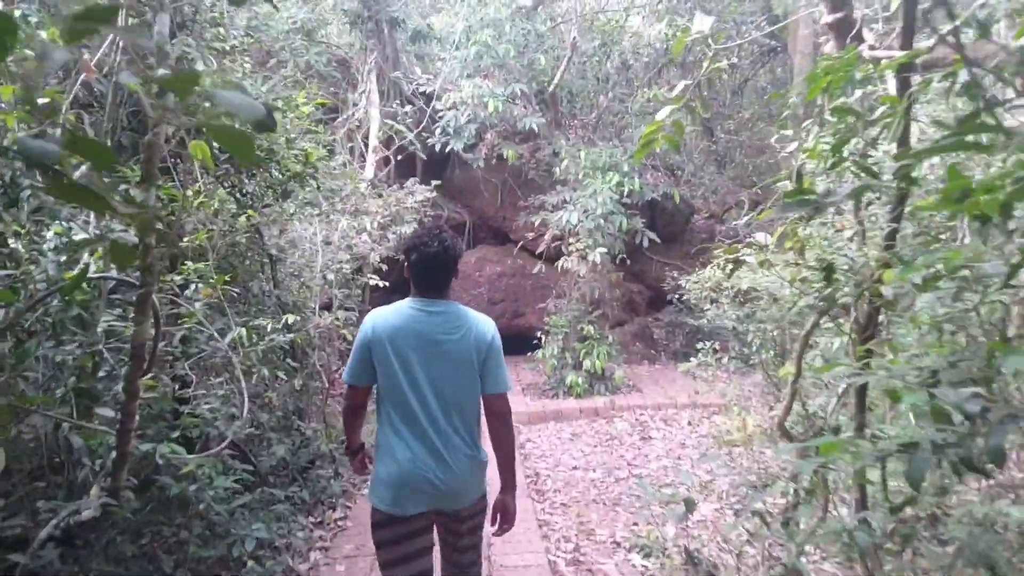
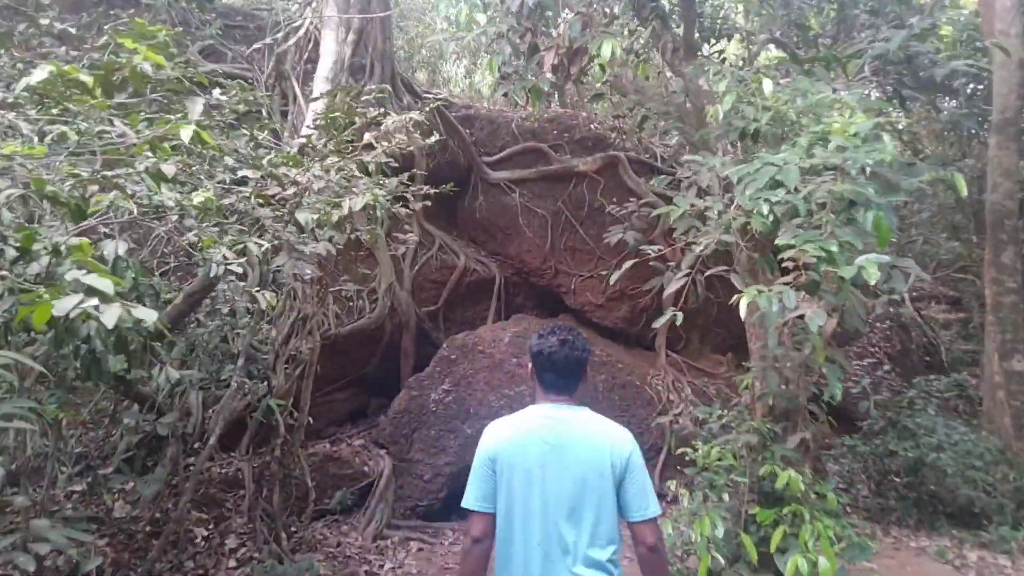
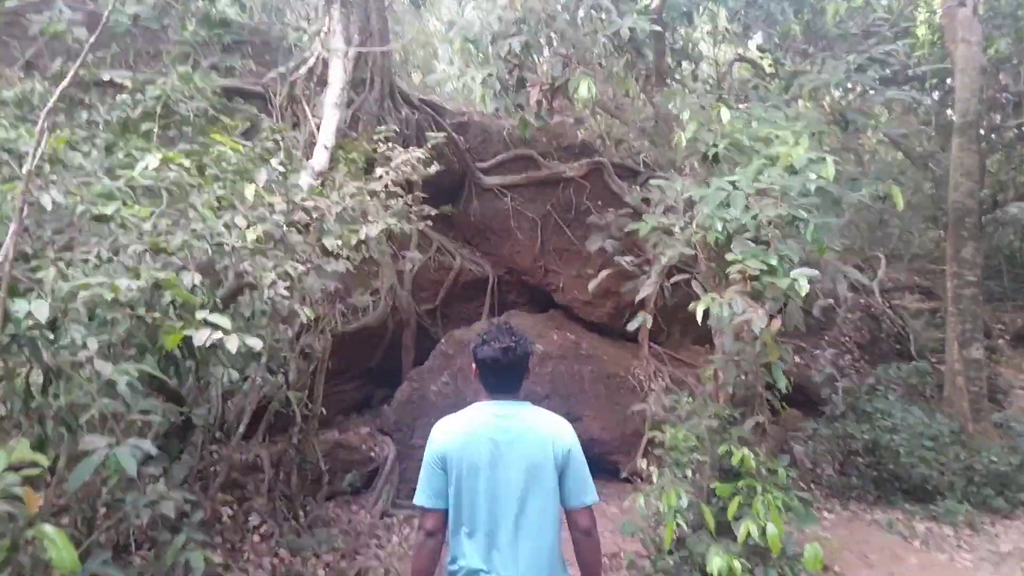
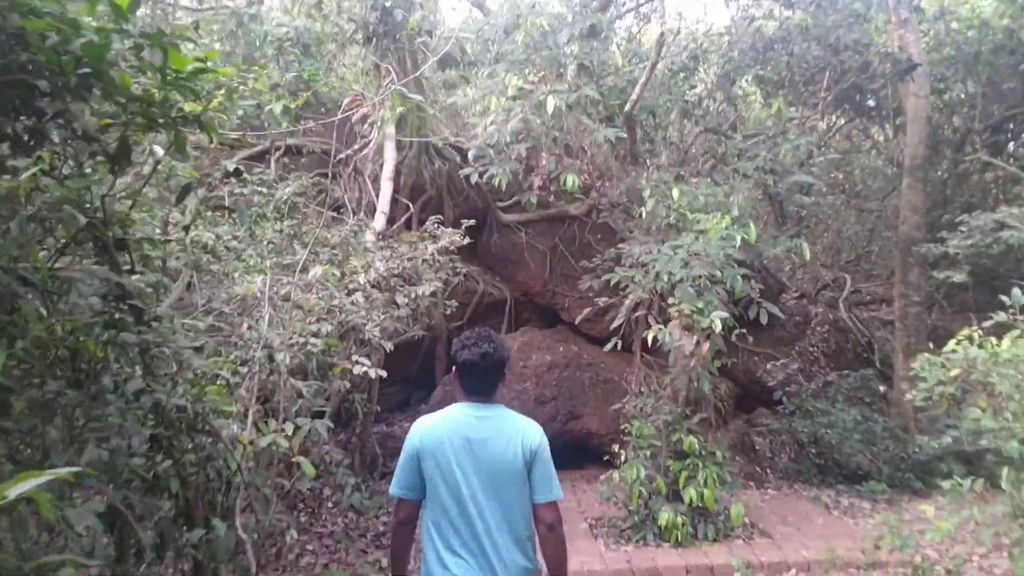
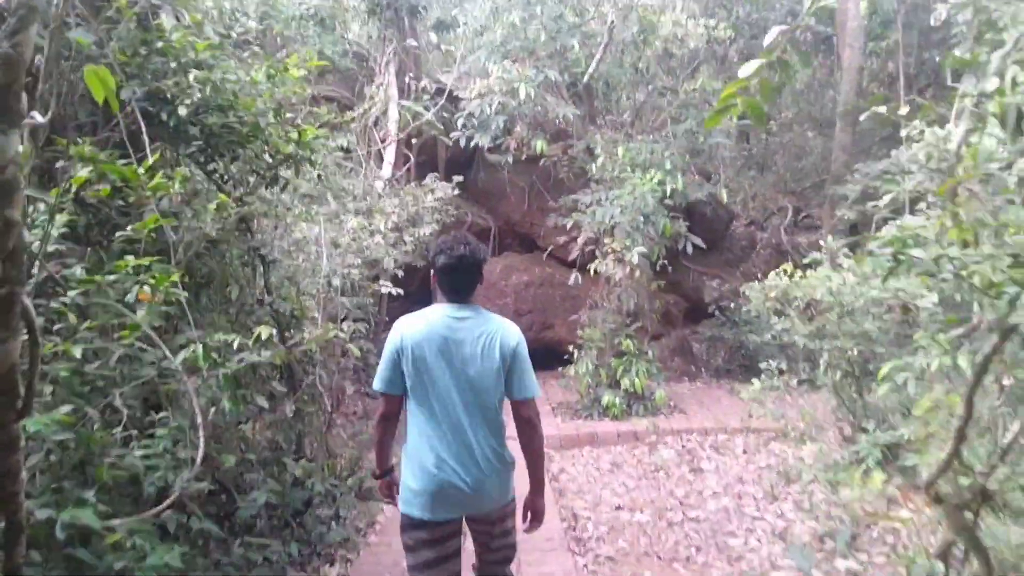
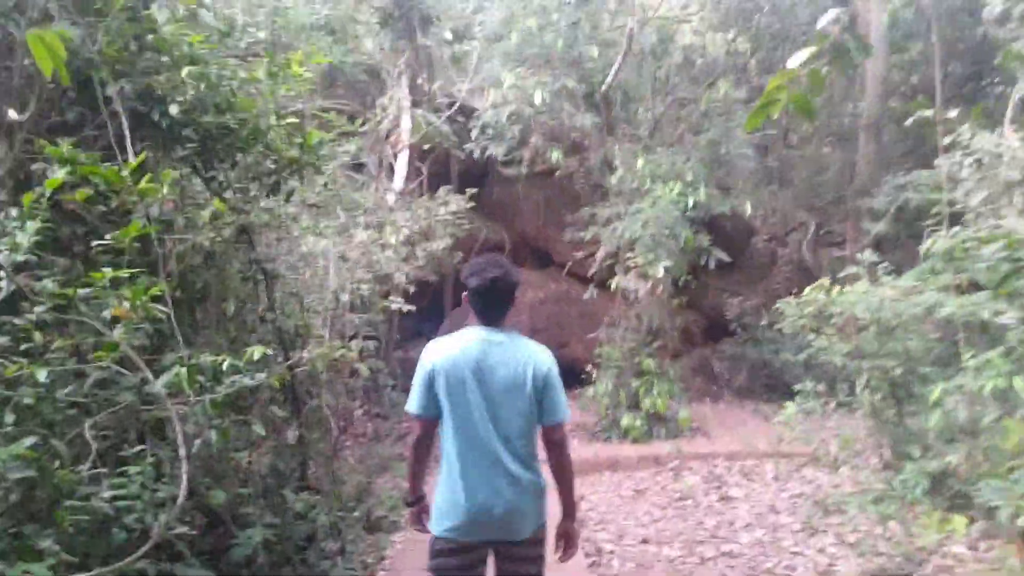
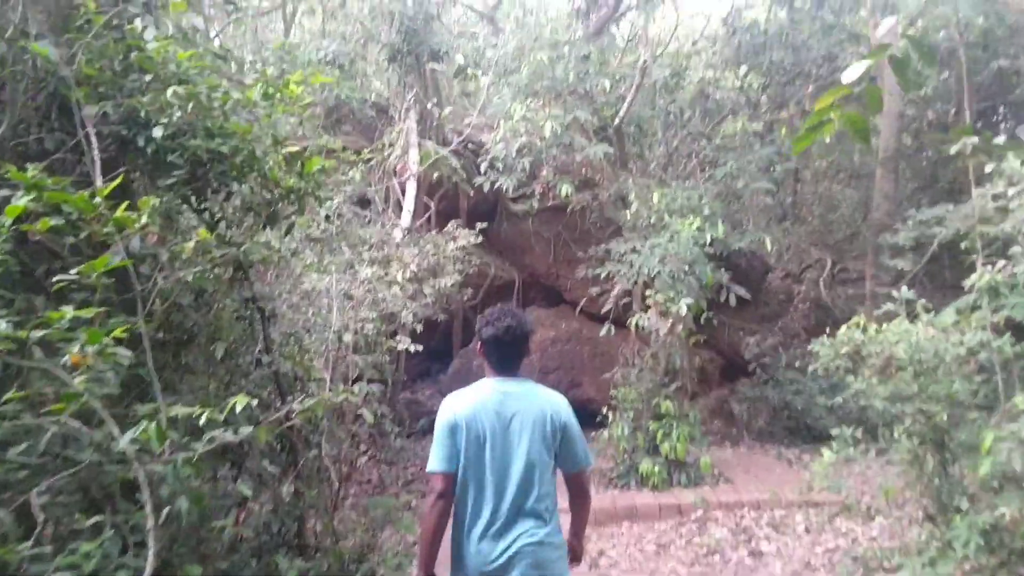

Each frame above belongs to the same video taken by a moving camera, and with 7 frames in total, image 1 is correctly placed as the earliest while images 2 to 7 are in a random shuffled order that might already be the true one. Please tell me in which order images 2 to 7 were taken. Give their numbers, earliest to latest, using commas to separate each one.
5, 6, 7, 4, 3, 2
